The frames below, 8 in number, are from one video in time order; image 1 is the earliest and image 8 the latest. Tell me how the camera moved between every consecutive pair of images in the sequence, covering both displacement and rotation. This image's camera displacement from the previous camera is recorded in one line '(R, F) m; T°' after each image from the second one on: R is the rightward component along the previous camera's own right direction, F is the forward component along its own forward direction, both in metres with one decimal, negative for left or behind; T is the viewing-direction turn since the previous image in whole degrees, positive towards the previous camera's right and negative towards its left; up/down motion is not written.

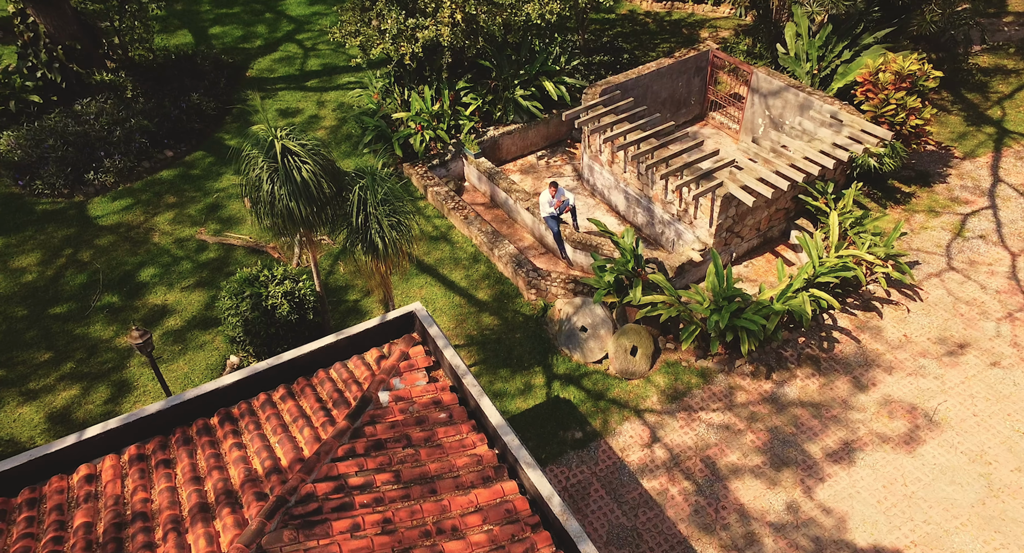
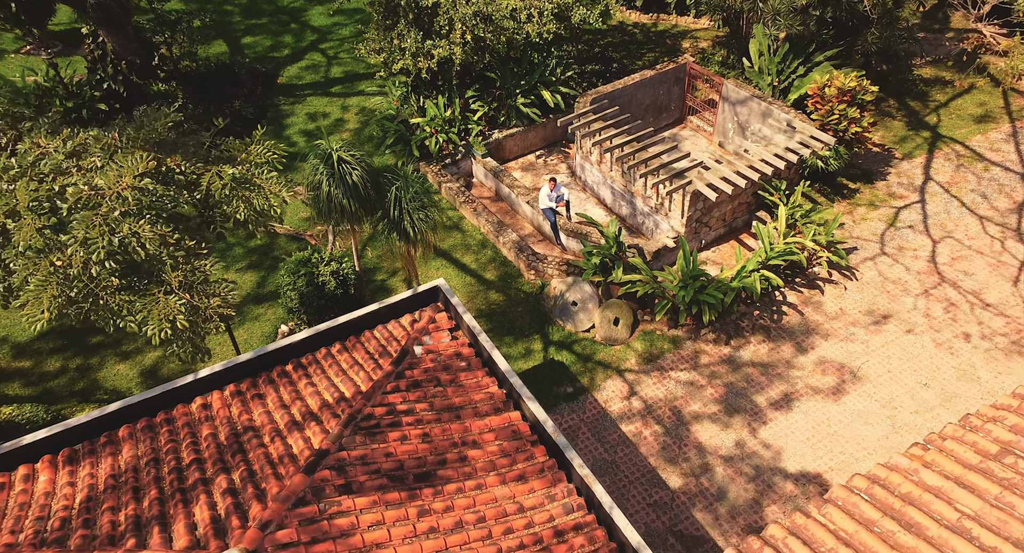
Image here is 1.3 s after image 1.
(-0.1, -2.4) m; 0°
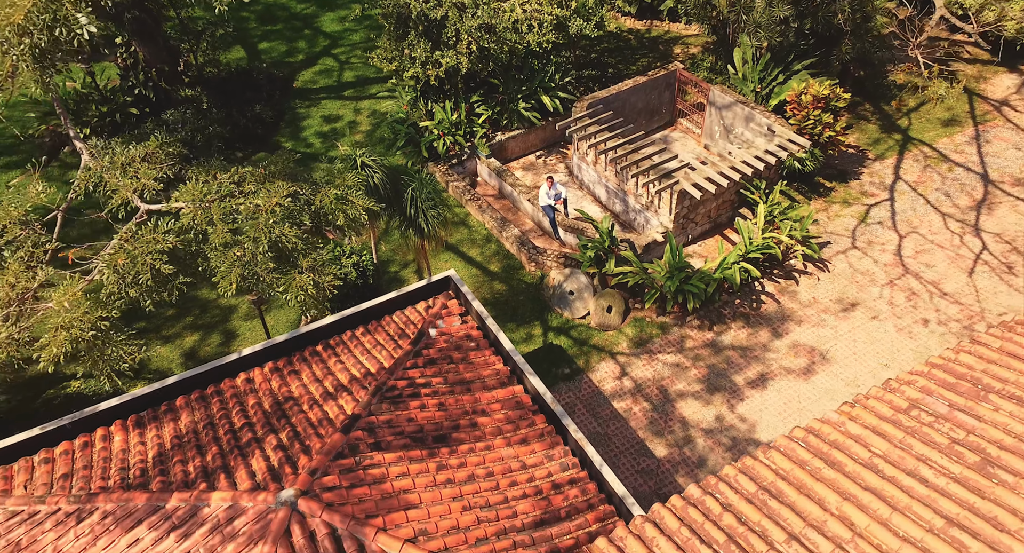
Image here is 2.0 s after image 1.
(-0.1, -1.4) m; 0°
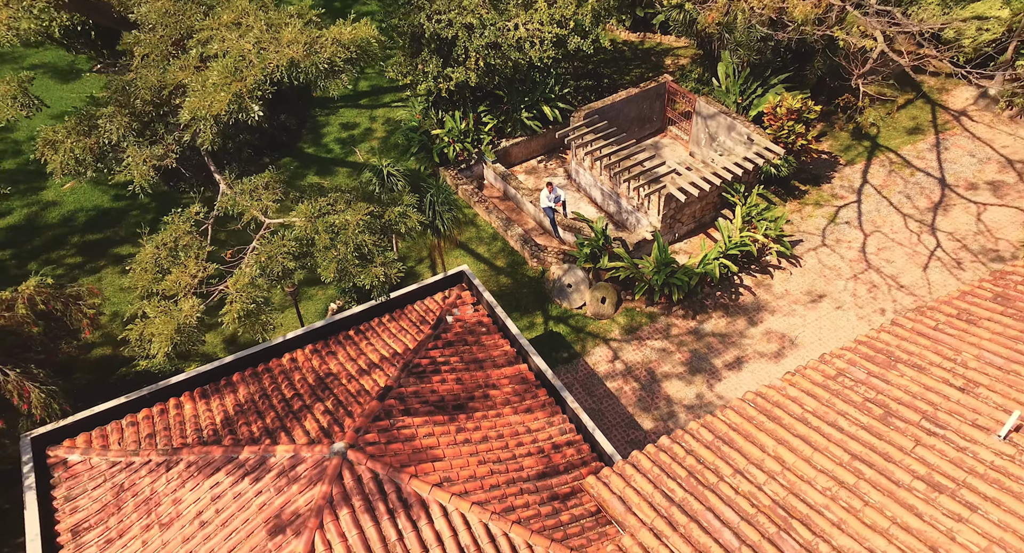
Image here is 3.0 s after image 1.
(-0.1, -1.9) m; 0°
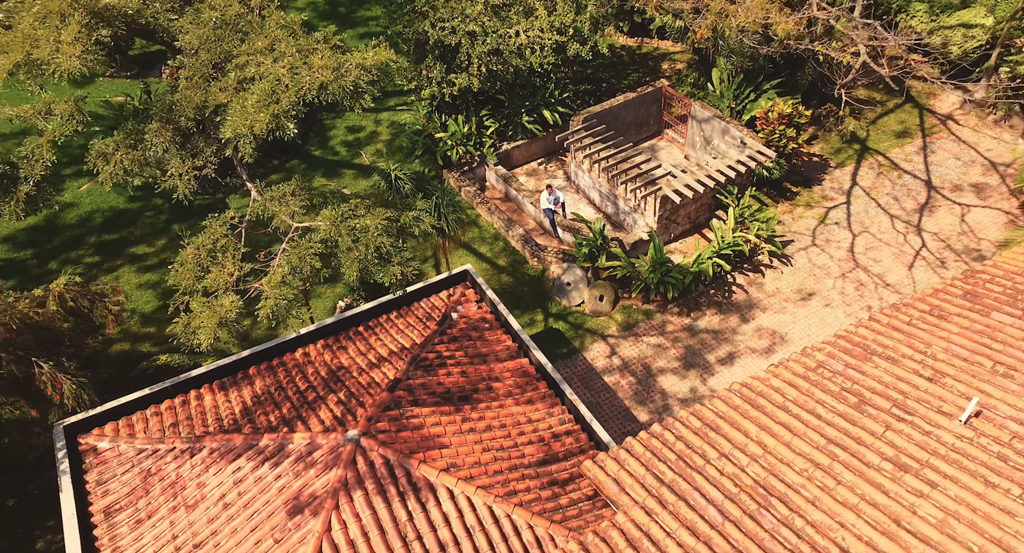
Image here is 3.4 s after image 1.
(0.0, -0.7) m; 0°
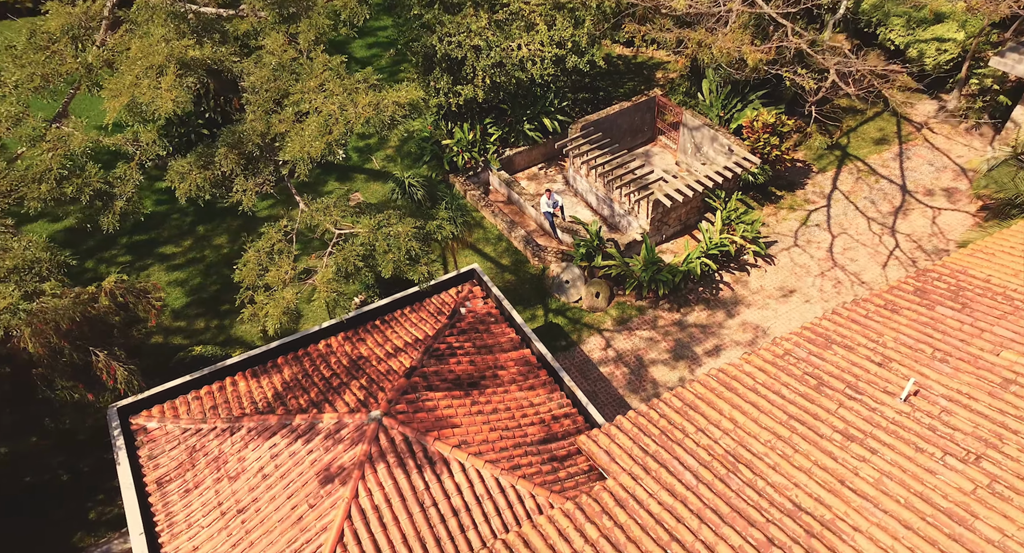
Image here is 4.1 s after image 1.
(-0.1, -1.4) m; 0°
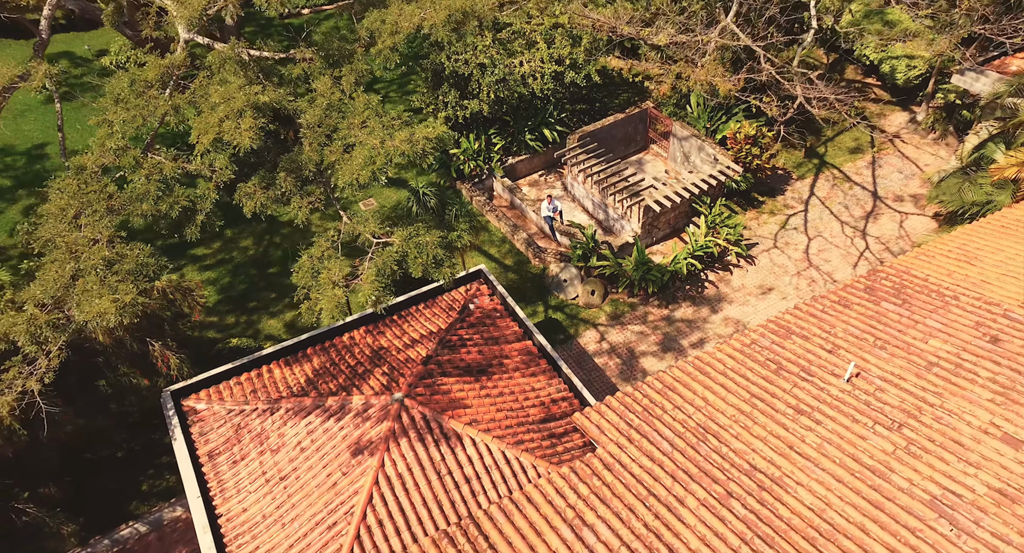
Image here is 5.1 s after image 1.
(-0.1, -1.8) m; 0°
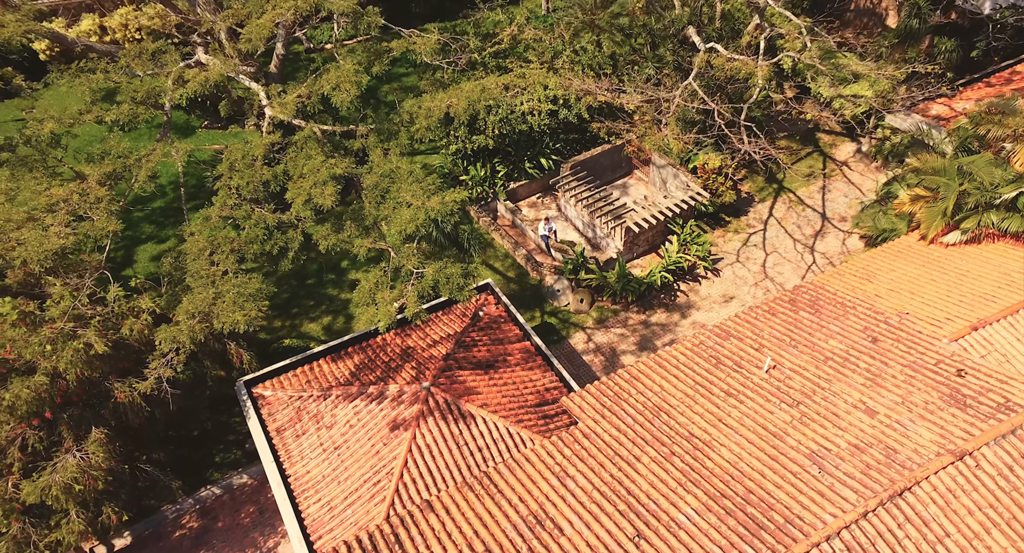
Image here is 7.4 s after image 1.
(-0.1, -3.8) m; 0°
